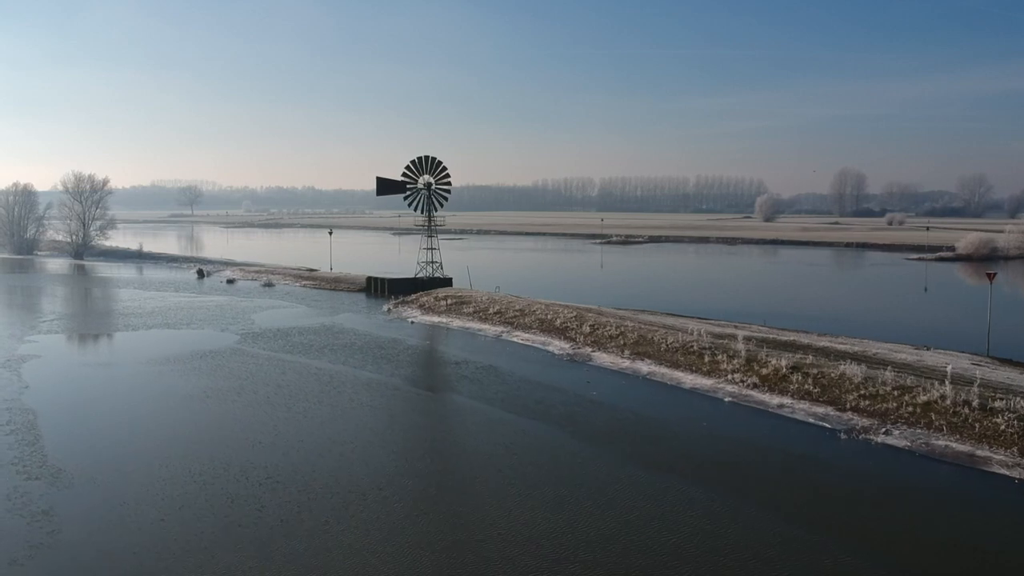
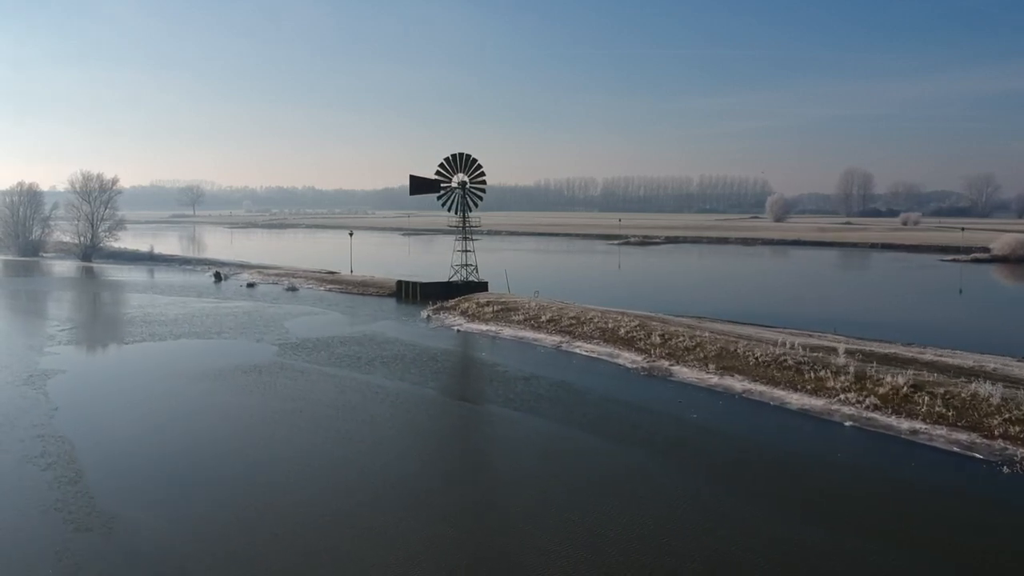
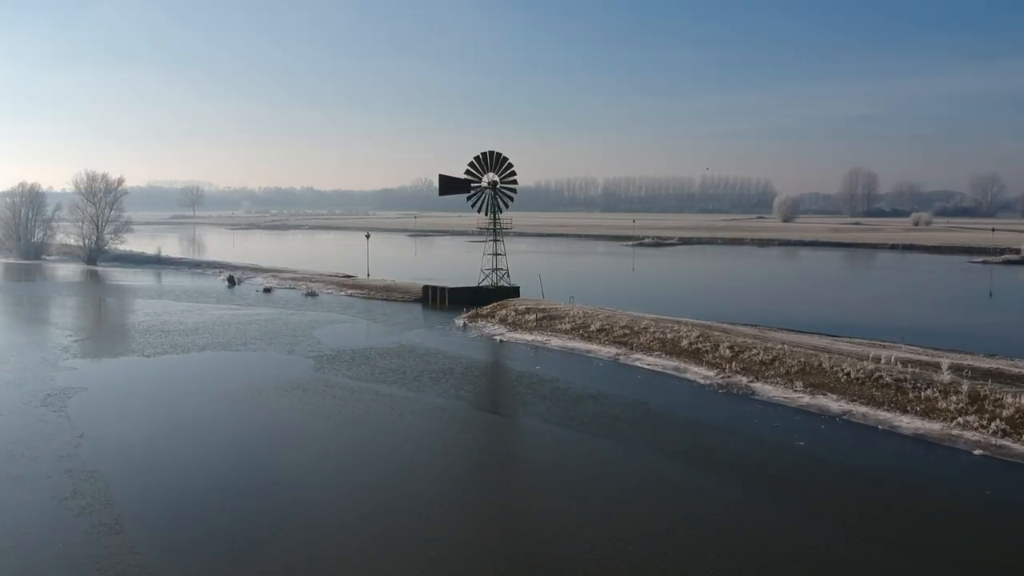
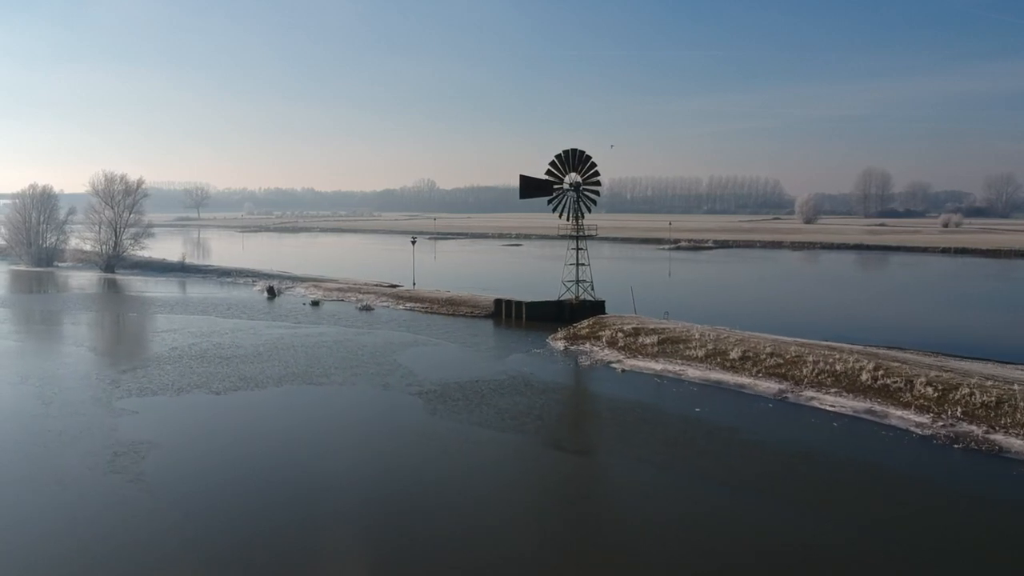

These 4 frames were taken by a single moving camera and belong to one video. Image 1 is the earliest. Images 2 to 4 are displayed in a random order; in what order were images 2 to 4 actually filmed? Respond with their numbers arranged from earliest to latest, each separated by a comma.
2, 3, 4
